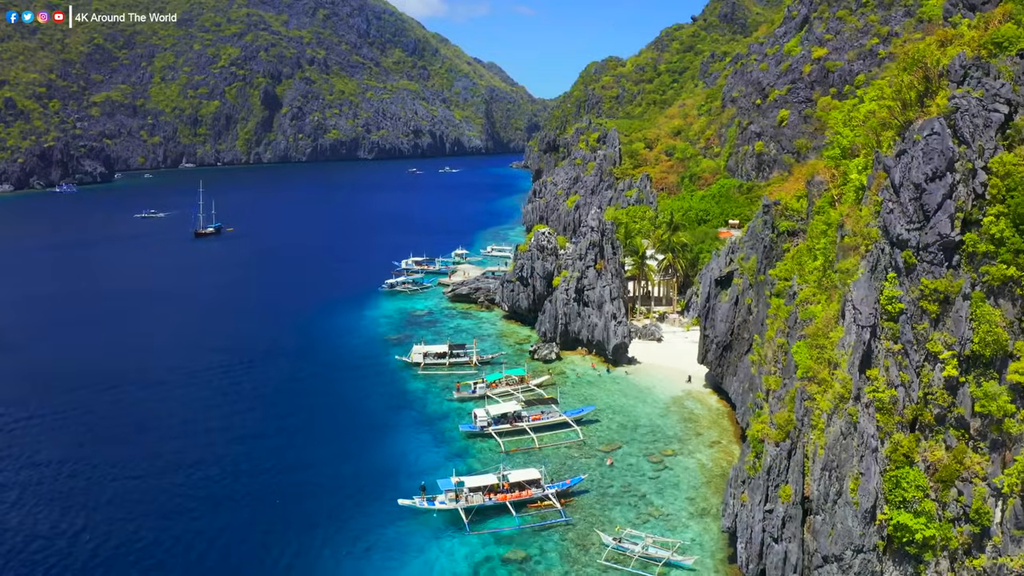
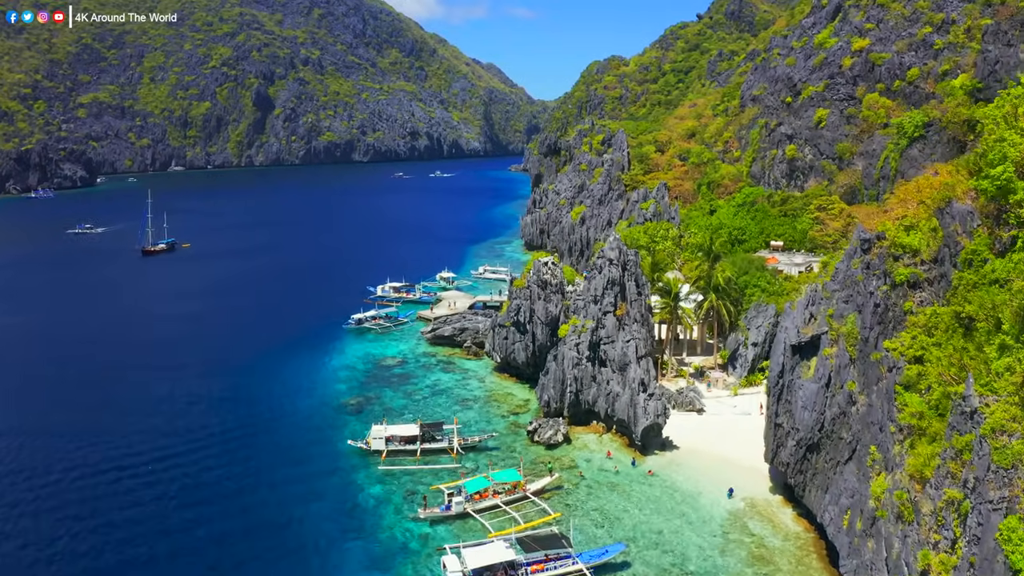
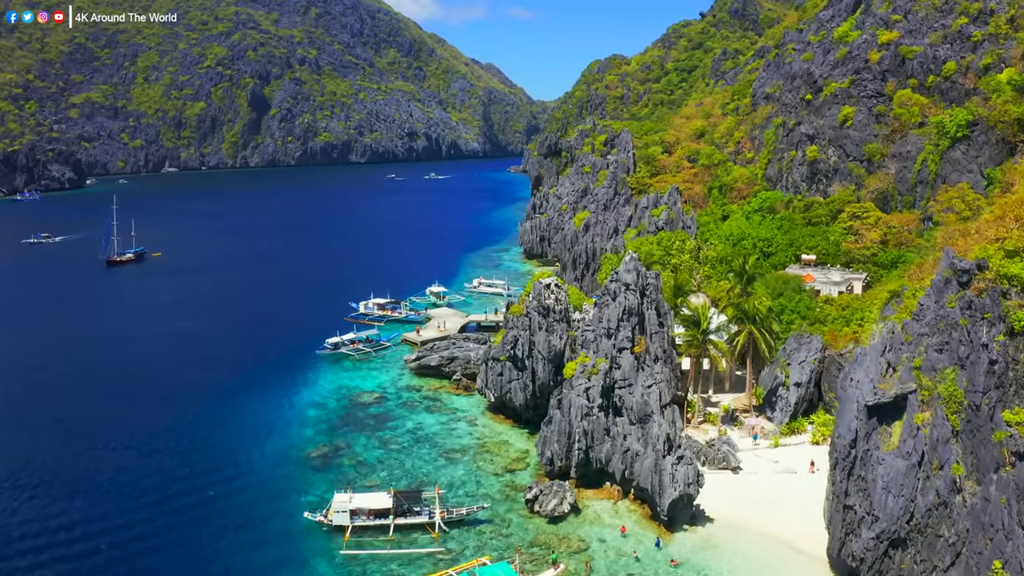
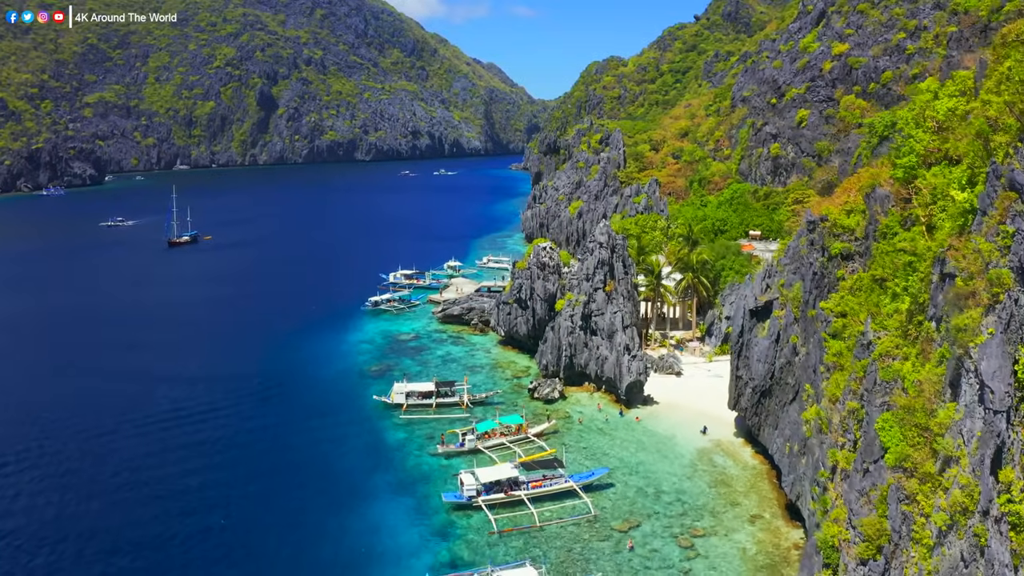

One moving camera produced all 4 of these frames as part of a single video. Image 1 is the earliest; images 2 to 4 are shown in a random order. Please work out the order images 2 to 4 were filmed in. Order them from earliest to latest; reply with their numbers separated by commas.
4, 2, 3
